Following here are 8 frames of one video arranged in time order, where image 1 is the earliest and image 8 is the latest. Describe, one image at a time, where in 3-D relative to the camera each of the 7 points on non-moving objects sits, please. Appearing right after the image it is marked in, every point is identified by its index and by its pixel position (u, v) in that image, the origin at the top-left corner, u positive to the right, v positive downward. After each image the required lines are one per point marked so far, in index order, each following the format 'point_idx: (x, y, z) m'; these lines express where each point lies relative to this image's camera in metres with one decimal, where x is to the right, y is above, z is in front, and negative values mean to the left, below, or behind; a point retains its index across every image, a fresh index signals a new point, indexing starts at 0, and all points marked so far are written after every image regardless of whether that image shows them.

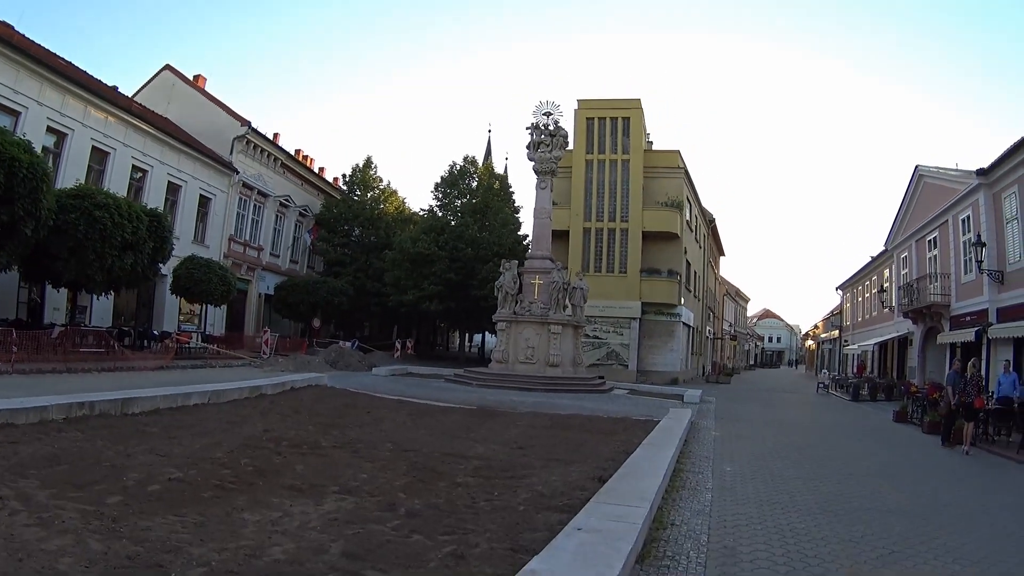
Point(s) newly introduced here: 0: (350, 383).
0: (-4.5, -2.6, +19.2) m
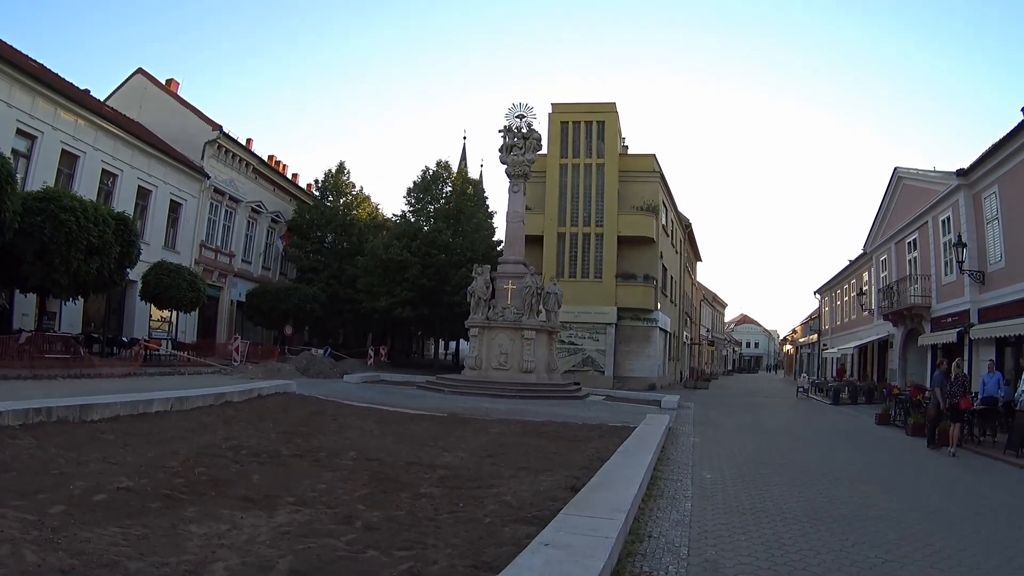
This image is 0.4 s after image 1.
0: (-5.2, -2.8, +18.7) m
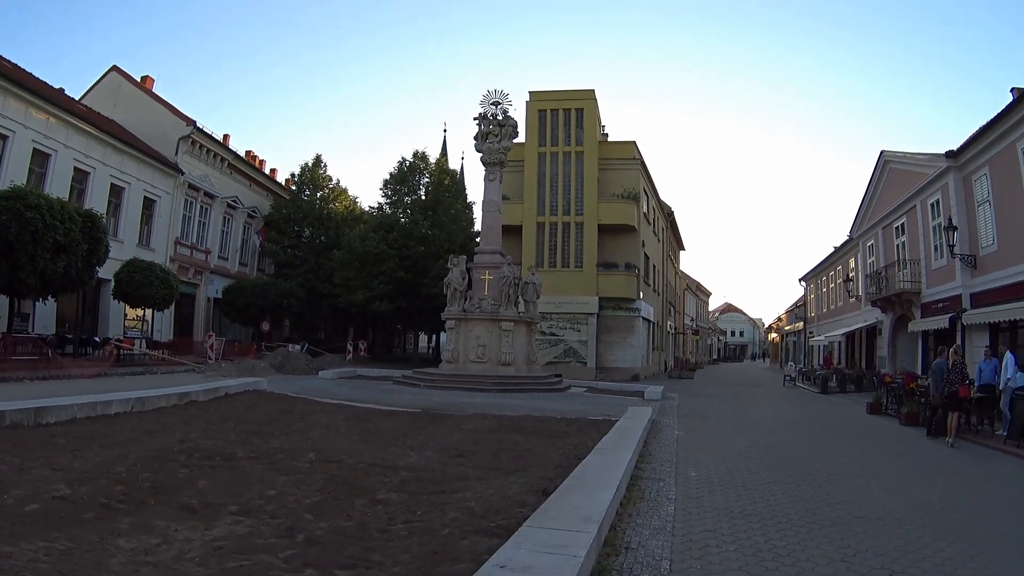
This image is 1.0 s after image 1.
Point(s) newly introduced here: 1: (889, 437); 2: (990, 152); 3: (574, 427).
0: (-5.8, -2.6, +17.9) m
1: (+7.6, -3.0, +13.9) m
2: (+13.5, +3.9, +19.4) m
3: (+1.1, -2.4, +11.7) m
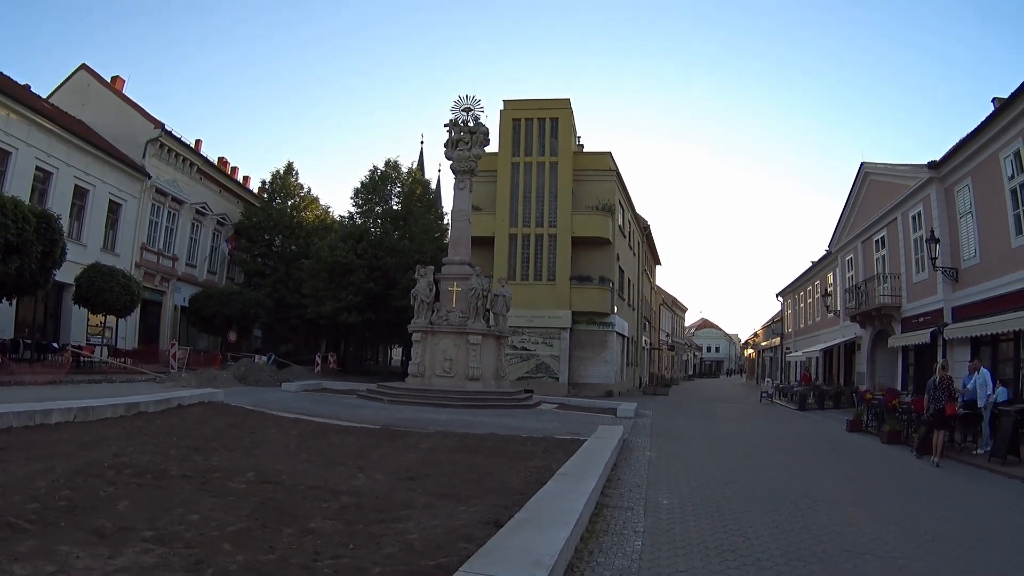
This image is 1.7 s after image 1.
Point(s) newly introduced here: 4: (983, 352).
0: (-6.6, -2.8, +17.1) m
1: (+7.0, -3.4, +13.5) m
2: (+12.7, +3.4, +19.3) m
3: (+0.5, -2.6, +11.2) m
4: (+12.4, -1.8, +18.6) m
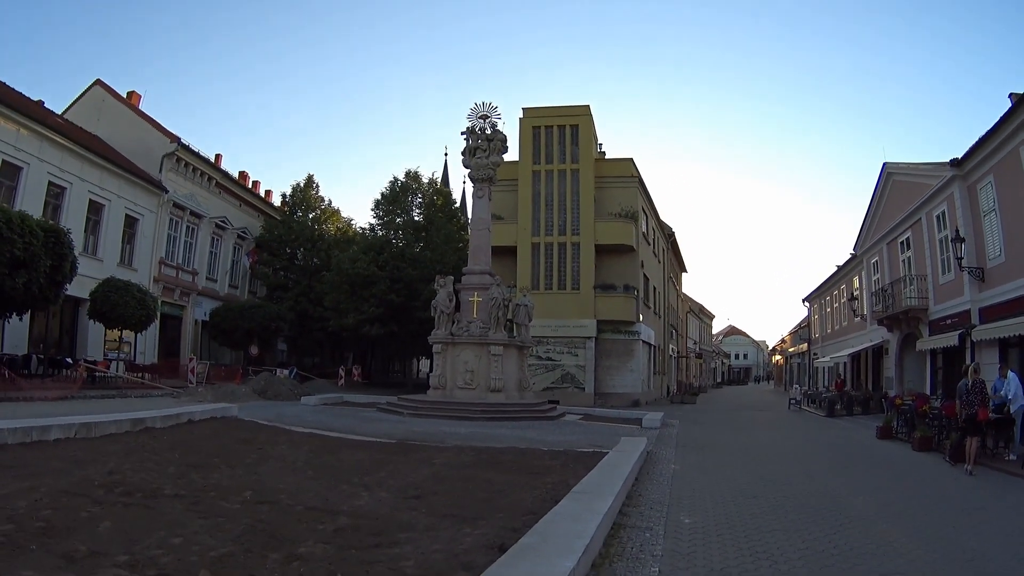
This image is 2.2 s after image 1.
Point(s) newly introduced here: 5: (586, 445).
0: (-6.1, -3.1, +16.9) m
1: (+7.3, -3.4, +12.8) m
2: (+13.2, +3.4, +18.4) m
3: (+0.7, -2.7, +10.7) m
4: (+13.0, -1.8, +17.6) m
5: (+1.5, -3.1, +13.4) m
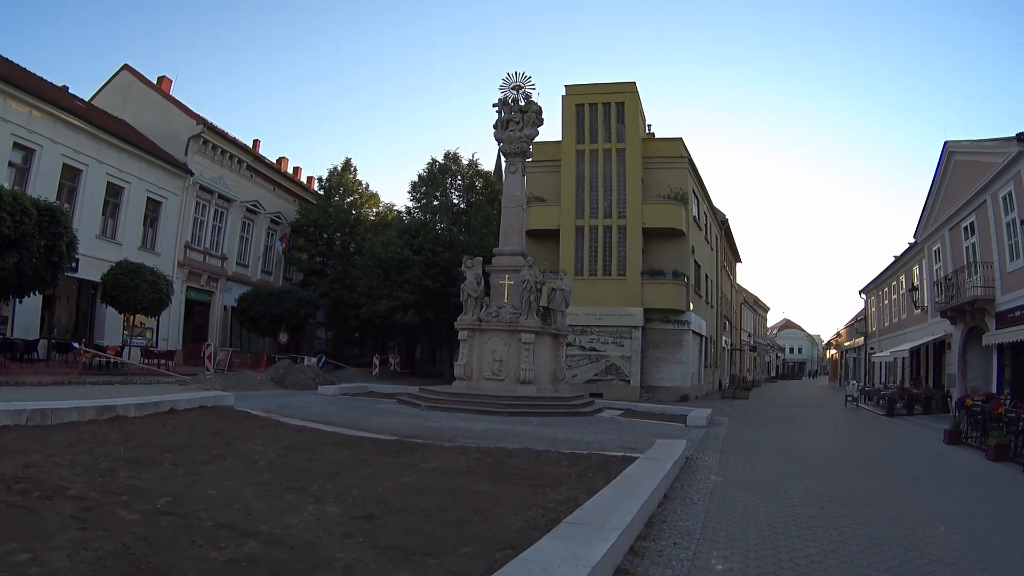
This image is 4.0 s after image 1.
0: (-5.5, -2.7, +15.6) m
1: (+7.6, -3.0, +10.4) m
2: (+13.9, +3.8, +15.6) m
3: (+0.8, -2.3, +8.8) m
4: (+13.6, -1.4, +14.8) m
5: (+1.8, -2.7, +11.5) m
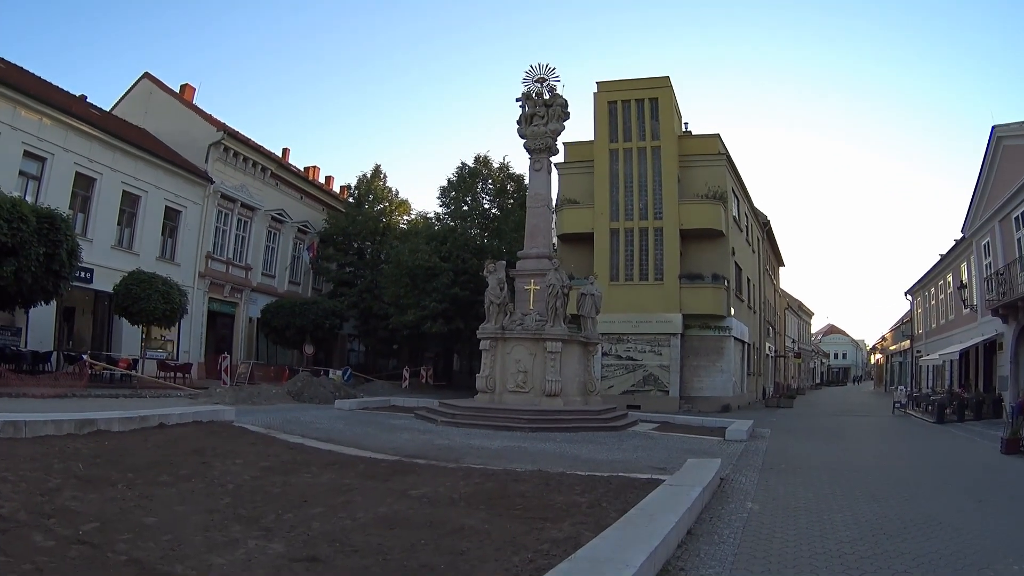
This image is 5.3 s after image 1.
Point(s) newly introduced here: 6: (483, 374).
0: (-5.0, -2.8, +14.7) m
1: (+7.7, -2.9, +8.7) m
2: (+14.2, +3.9, +13.6) m
3: (+0.9, -2.3, +7.6) m
4: (+14.0, -1.3, +12.7) m
5: (+2.0, -2.7, +10.2) m
6: (-0.7, -2.2, +17.2) m
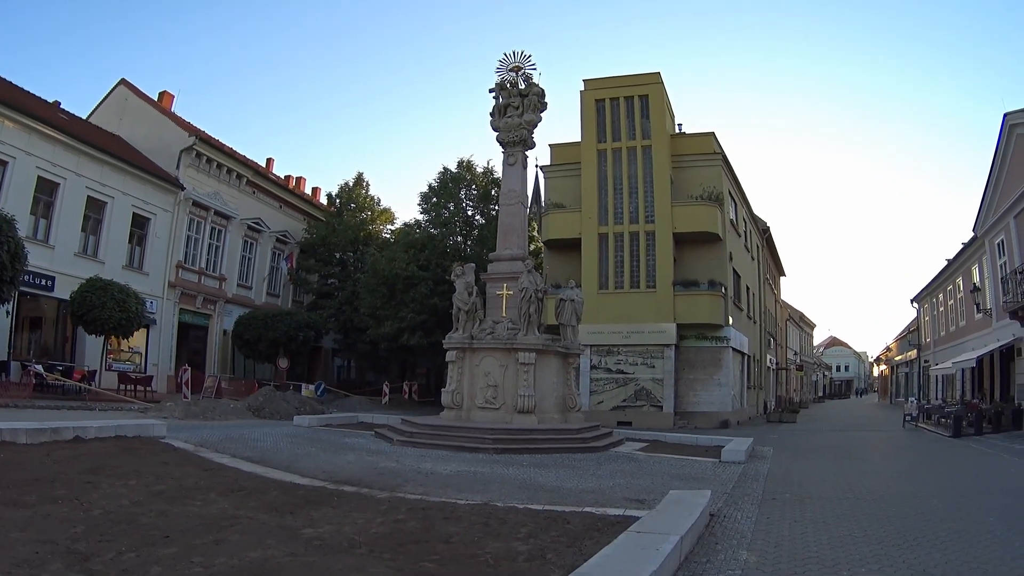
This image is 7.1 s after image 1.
0: (-5.6, -2.9, +13.1) m
1: (+7.0, -2.8, +7.0) m
2: (+13.5, +4.0, +12.0) m
3: (+0.2, -2.2, +5.9) m
4: (+13.3, -1.2, +11.1) m
5: (+1.3, -2.6, +8.6) m
6: (-1.4, -2.3, +15.6) m
